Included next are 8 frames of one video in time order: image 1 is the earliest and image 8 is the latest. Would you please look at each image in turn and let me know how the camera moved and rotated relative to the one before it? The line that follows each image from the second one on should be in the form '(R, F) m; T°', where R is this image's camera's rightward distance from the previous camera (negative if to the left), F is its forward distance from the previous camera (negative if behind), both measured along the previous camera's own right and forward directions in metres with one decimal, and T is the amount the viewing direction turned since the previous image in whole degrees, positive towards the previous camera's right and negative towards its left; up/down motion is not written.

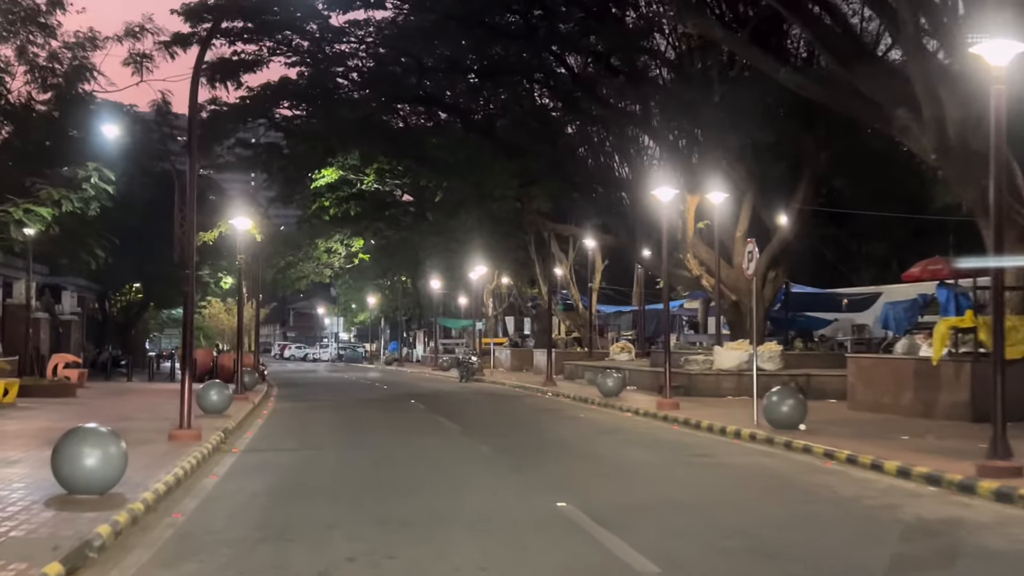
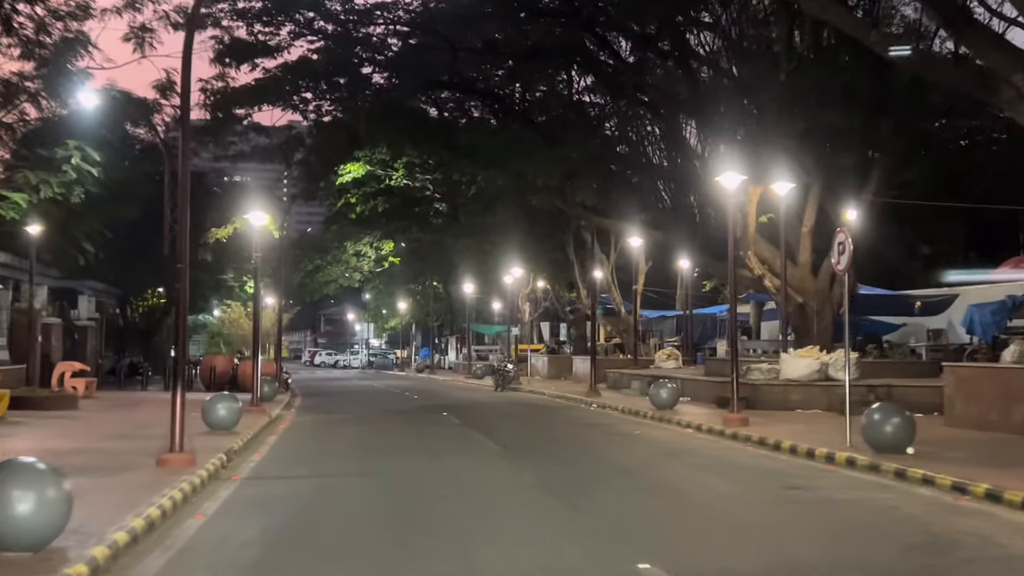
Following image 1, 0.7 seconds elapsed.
(-0.2, +2.5) m; -2°
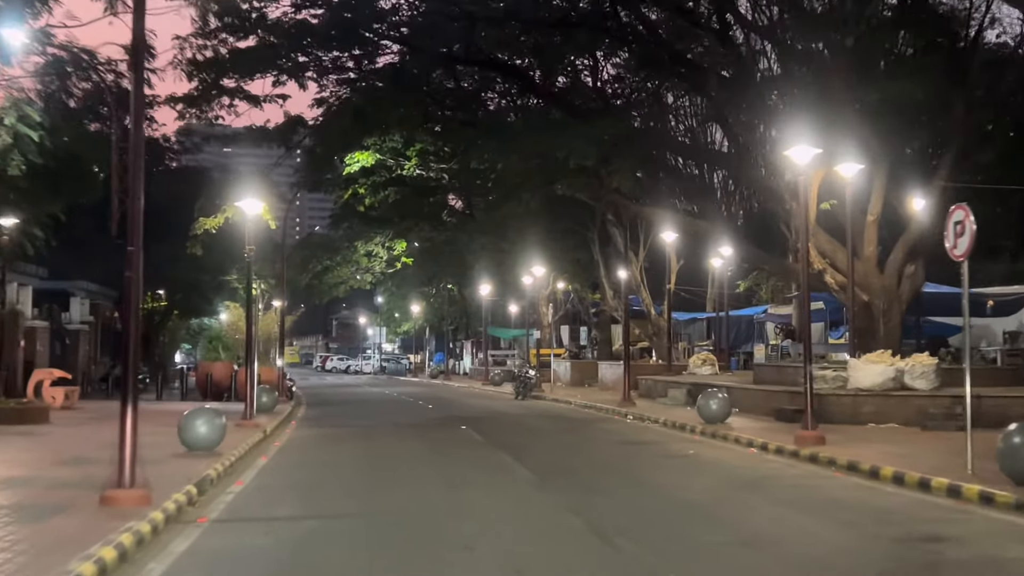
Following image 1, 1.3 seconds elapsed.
(-0.3, +2.8) m; -1°
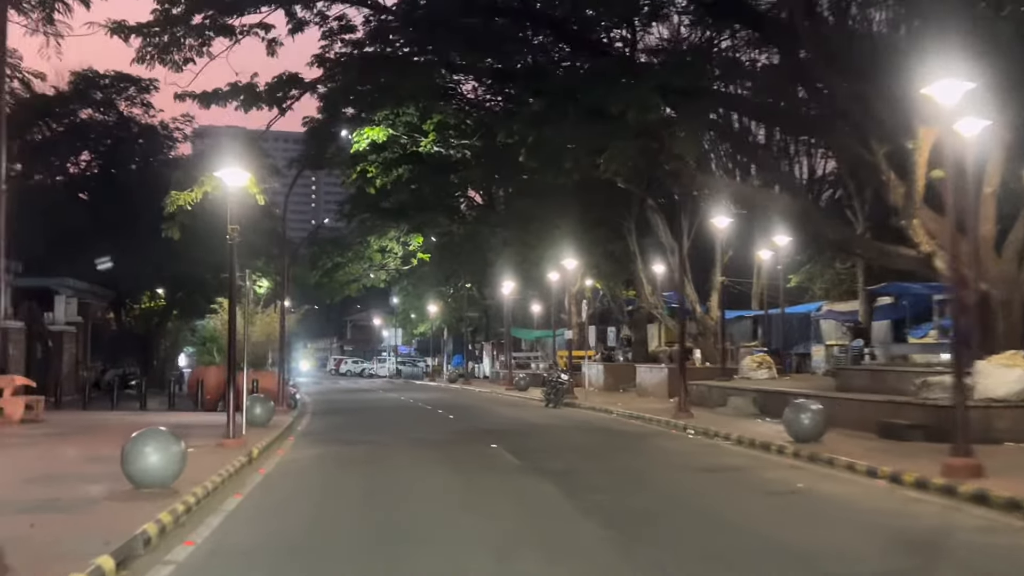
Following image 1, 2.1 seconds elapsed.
(-0.4, +3.8) m; -1°
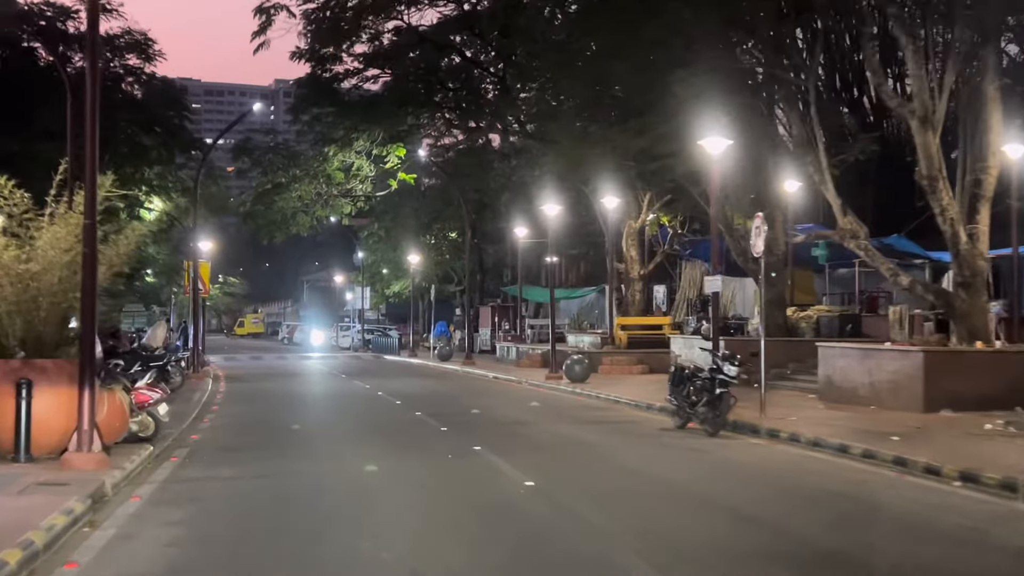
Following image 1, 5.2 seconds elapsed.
(-1.9, +16.3) m; +2°
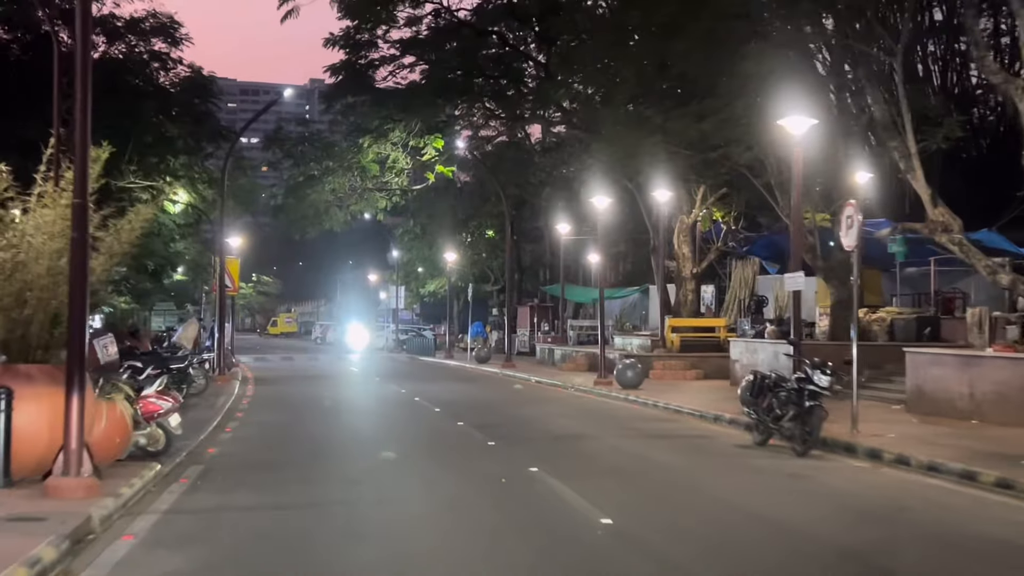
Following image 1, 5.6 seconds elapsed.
(-0.3, +1.8) m; -2°
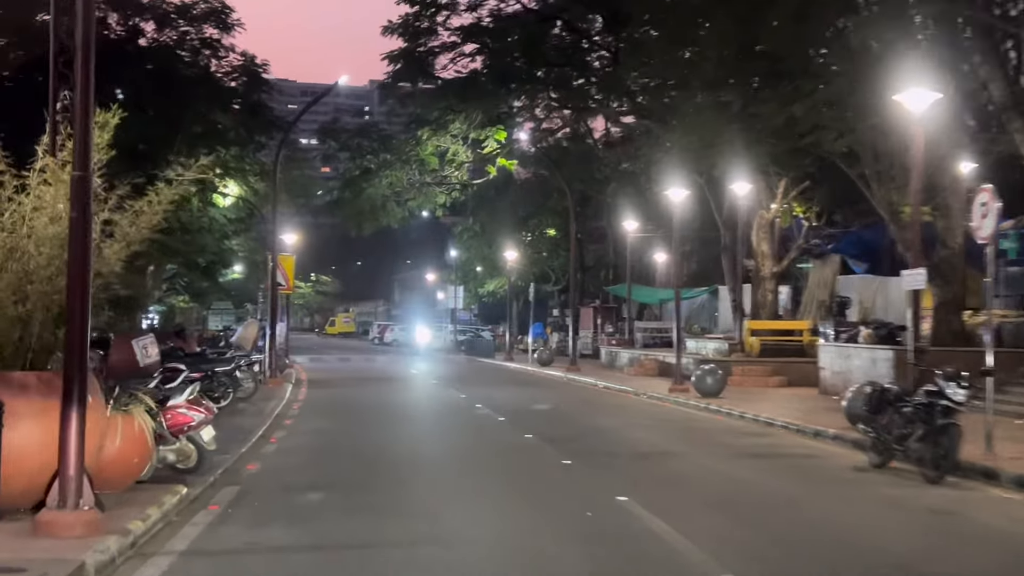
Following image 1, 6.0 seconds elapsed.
(-0.2, +1.7) m; -3°
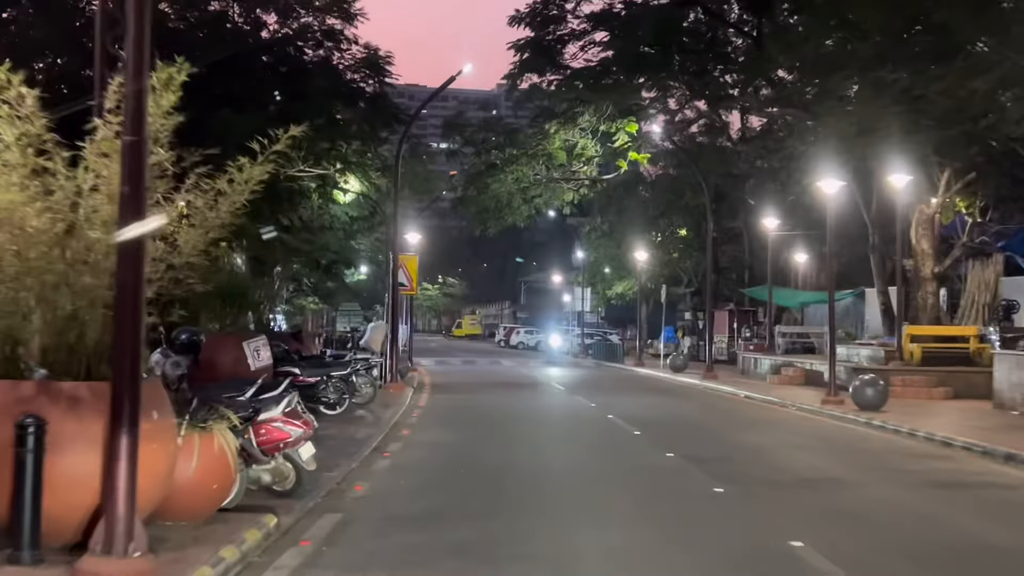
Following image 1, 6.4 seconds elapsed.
(-0.2, +1.6) m; -6°
